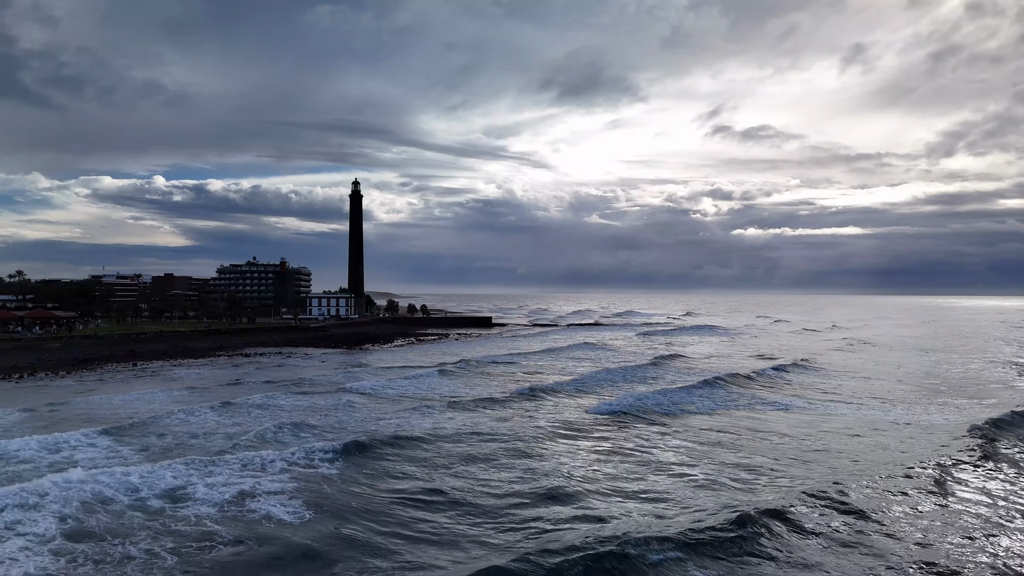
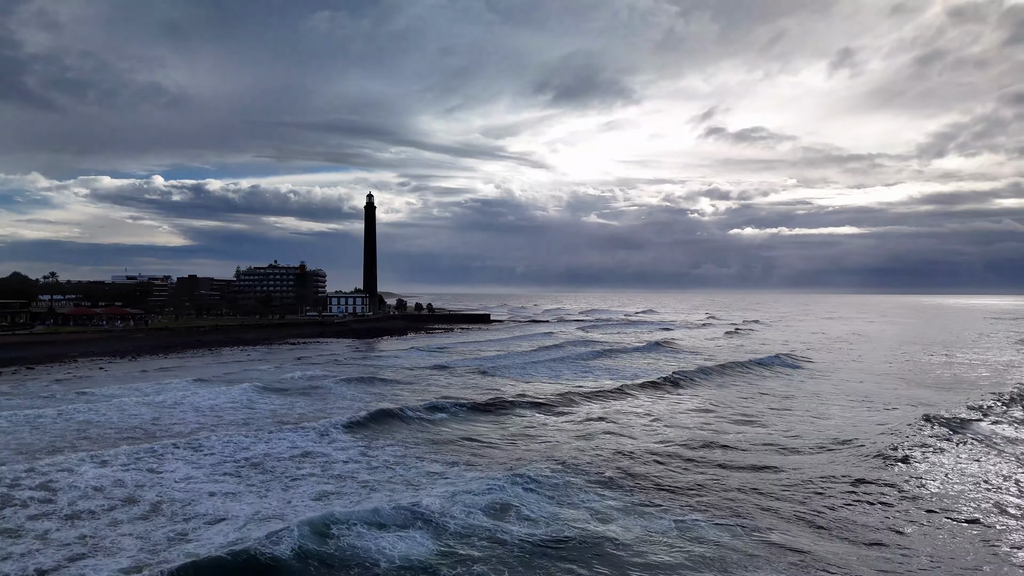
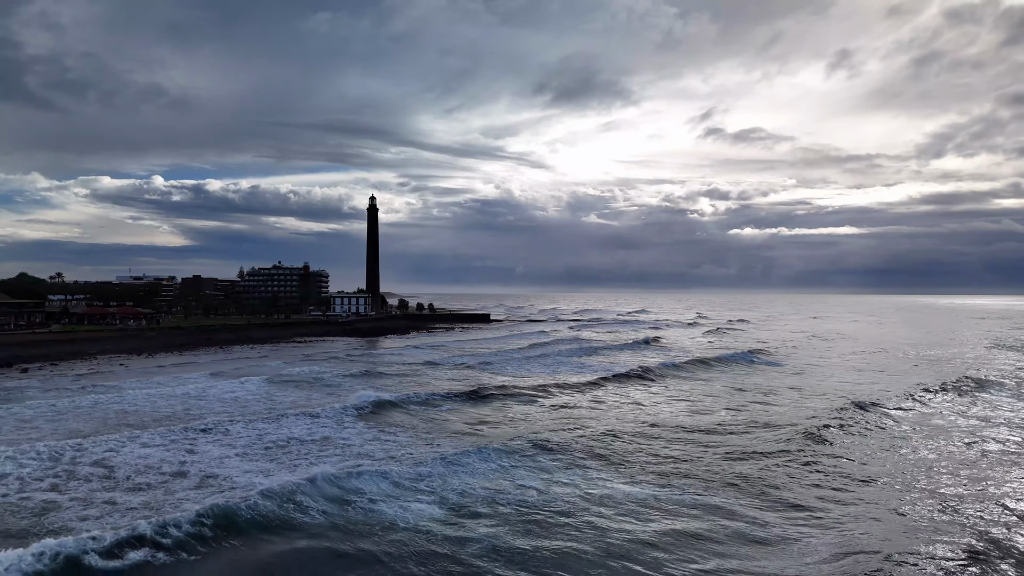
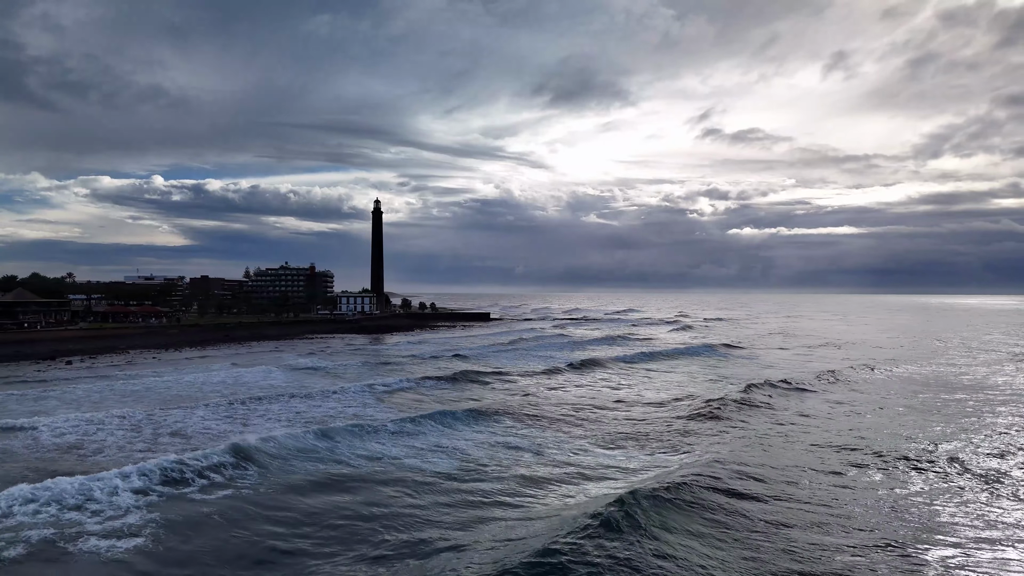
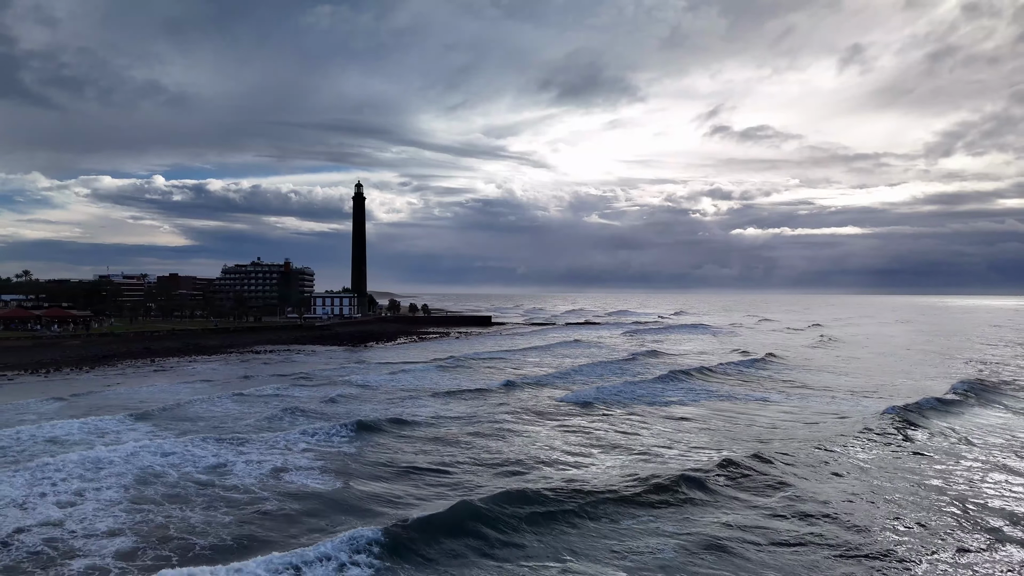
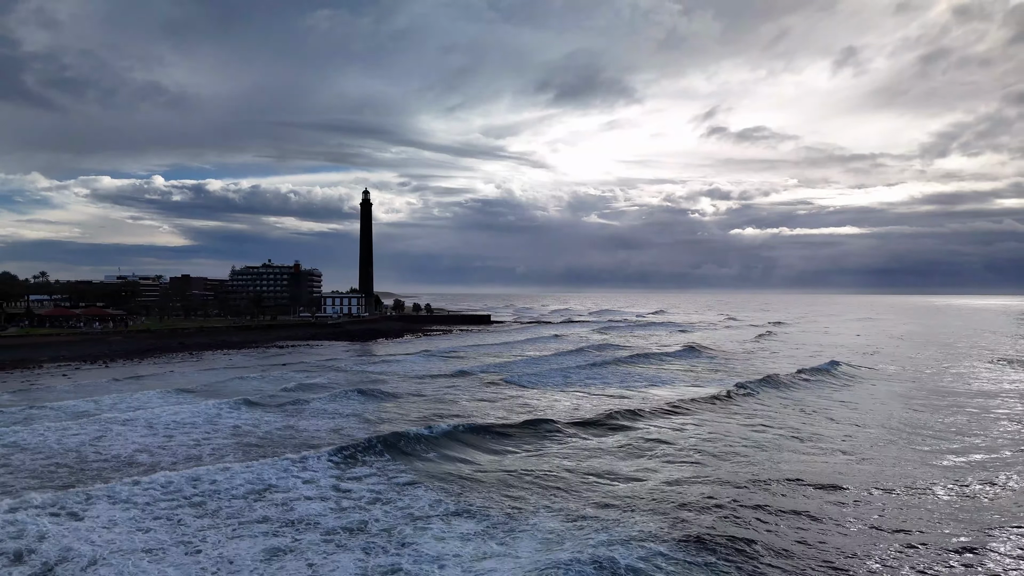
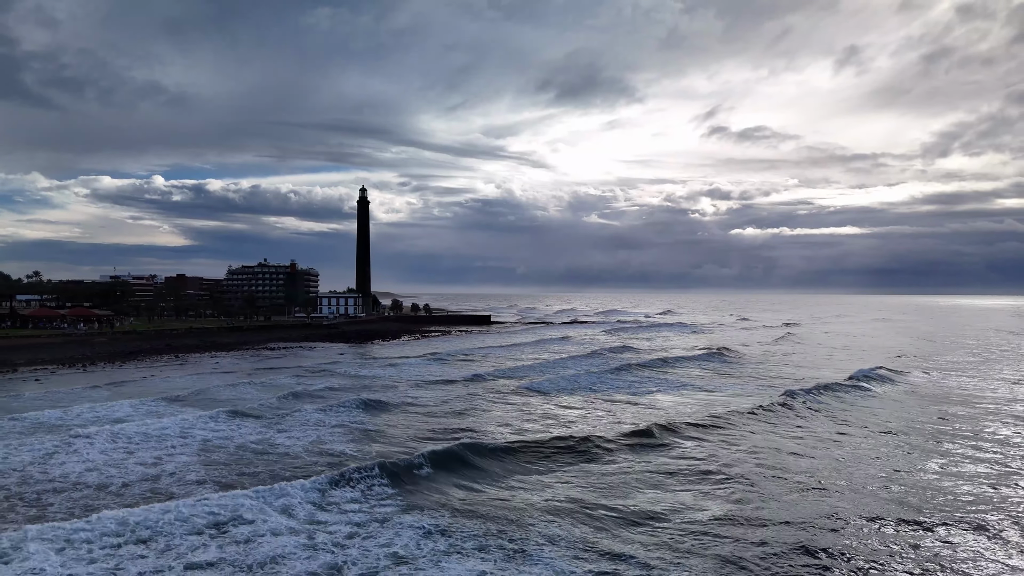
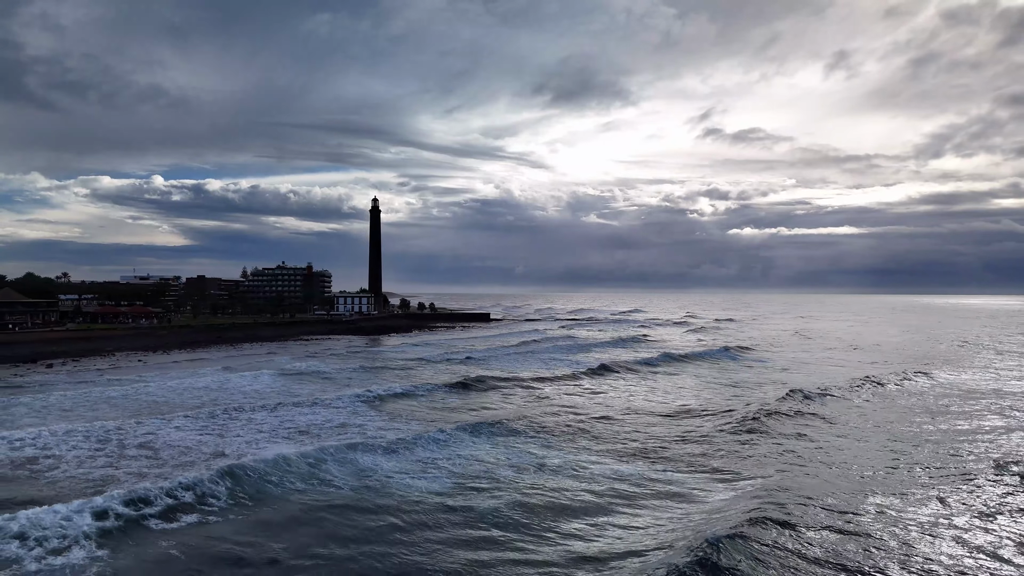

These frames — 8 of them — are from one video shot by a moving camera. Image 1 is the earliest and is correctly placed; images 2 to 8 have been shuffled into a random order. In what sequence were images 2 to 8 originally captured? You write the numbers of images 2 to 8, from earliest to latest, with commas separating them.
5, 7, 6, 2, 3, 8, 4
